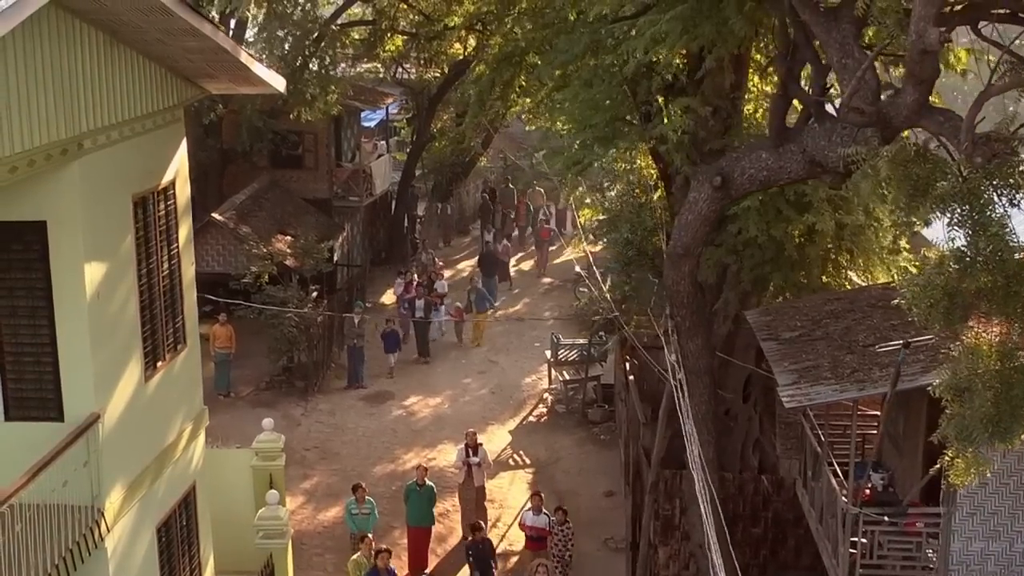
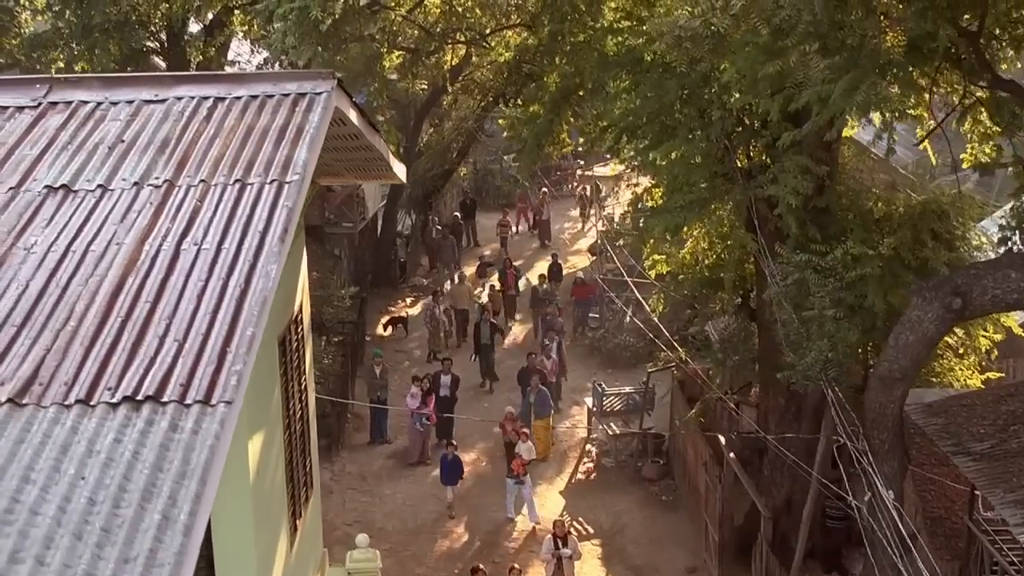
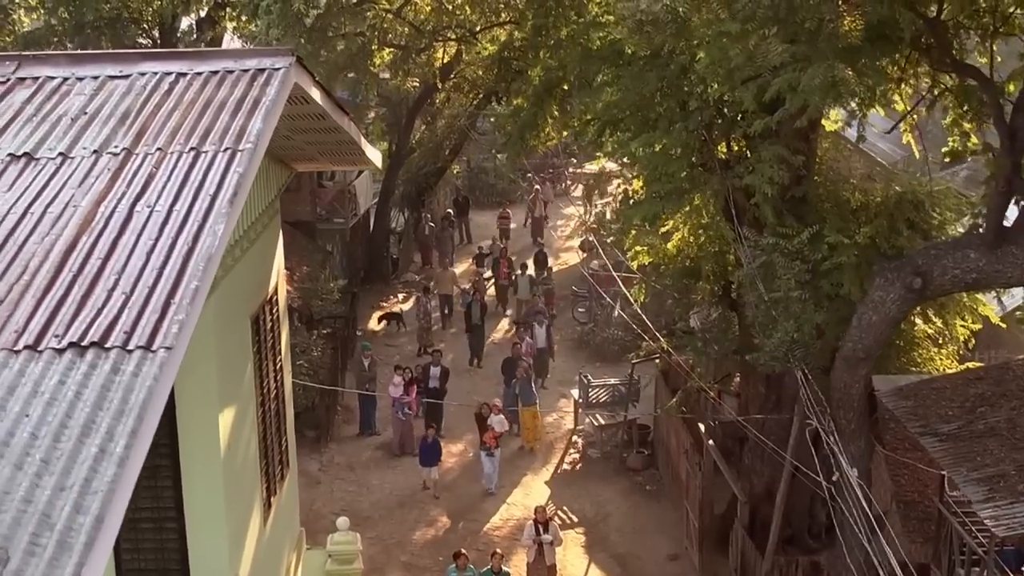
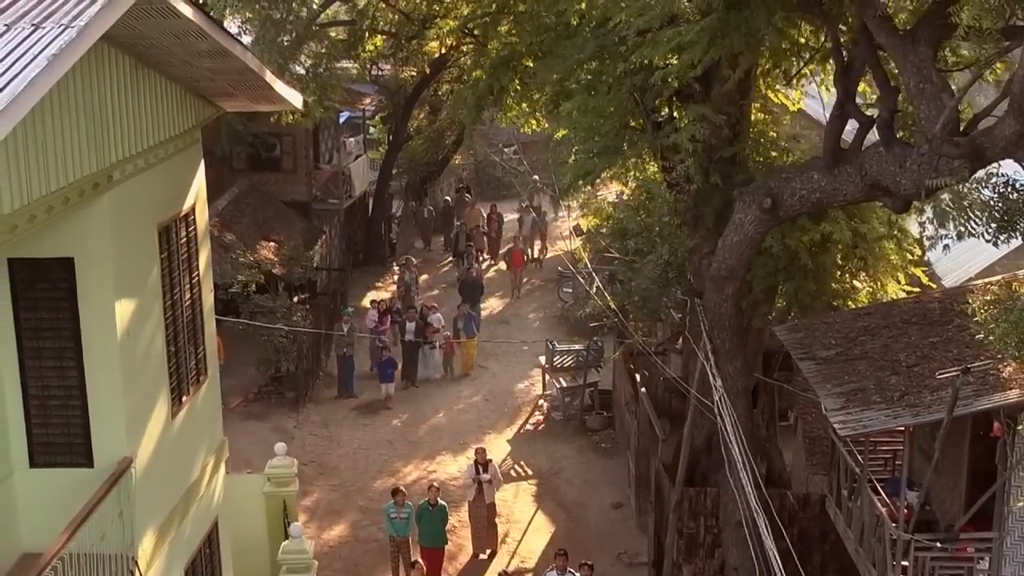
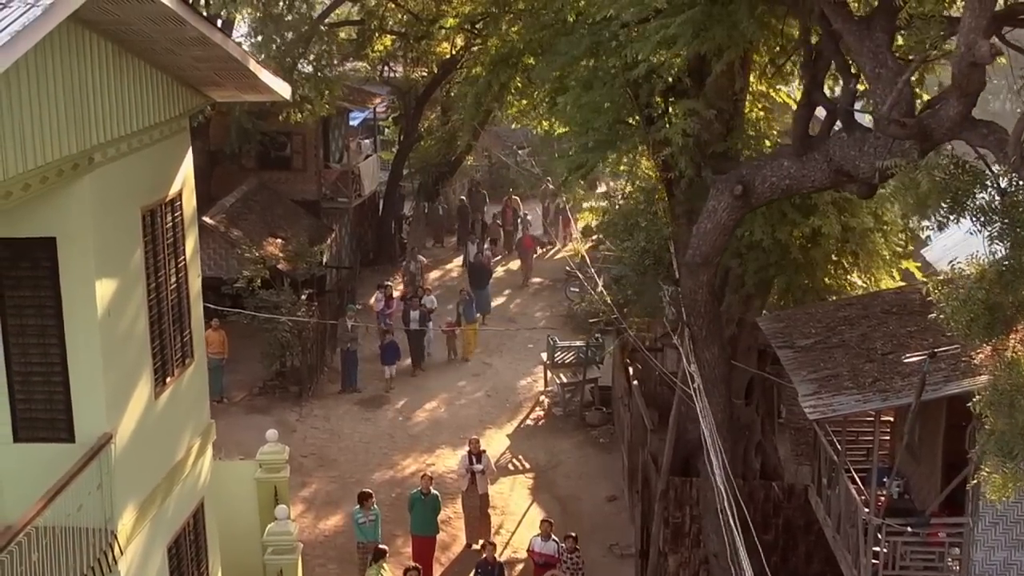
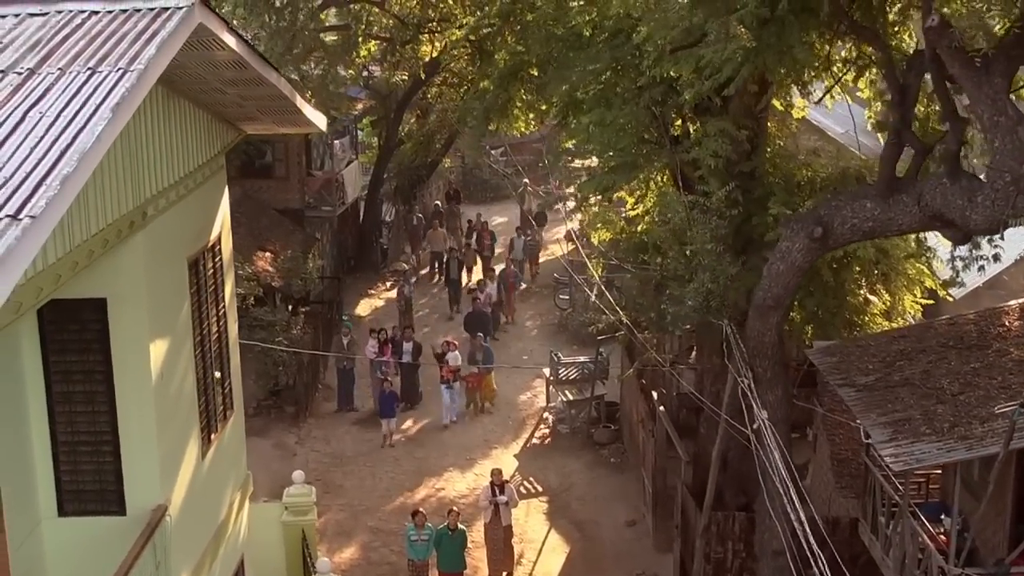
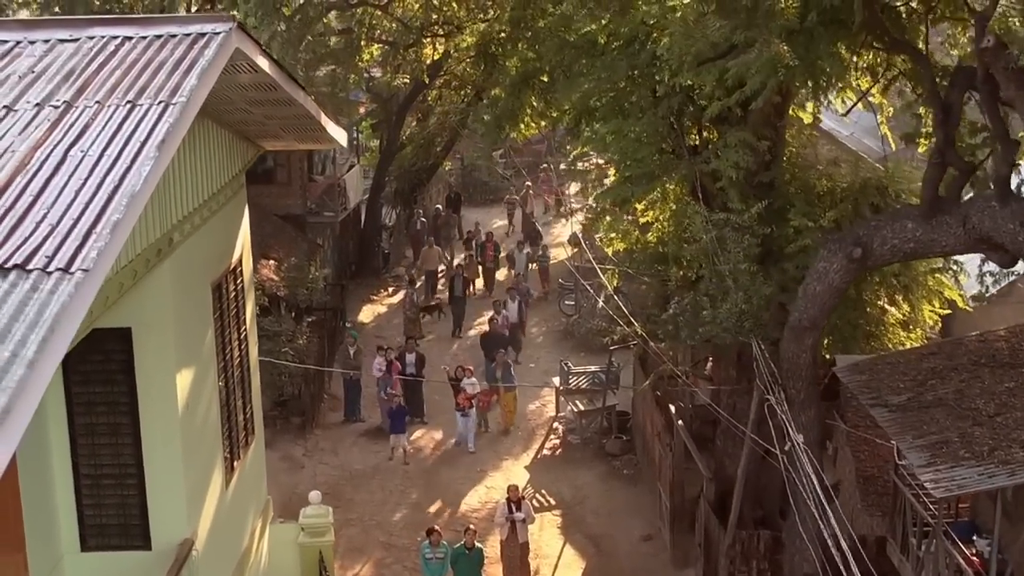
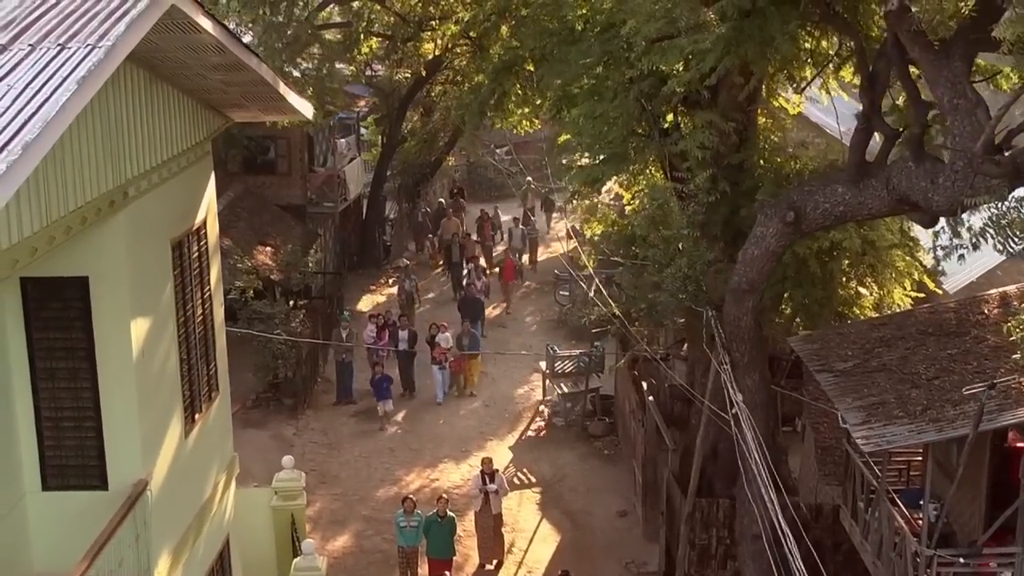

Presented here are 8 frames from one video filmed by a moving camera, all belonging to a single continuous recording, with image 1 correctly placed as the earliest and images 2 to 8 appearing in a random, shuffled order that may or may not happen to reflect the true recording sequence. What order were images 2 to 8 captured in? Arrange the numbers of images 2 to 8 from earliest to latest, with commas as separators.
5, 4, 8, 6, 7, 3, 2
